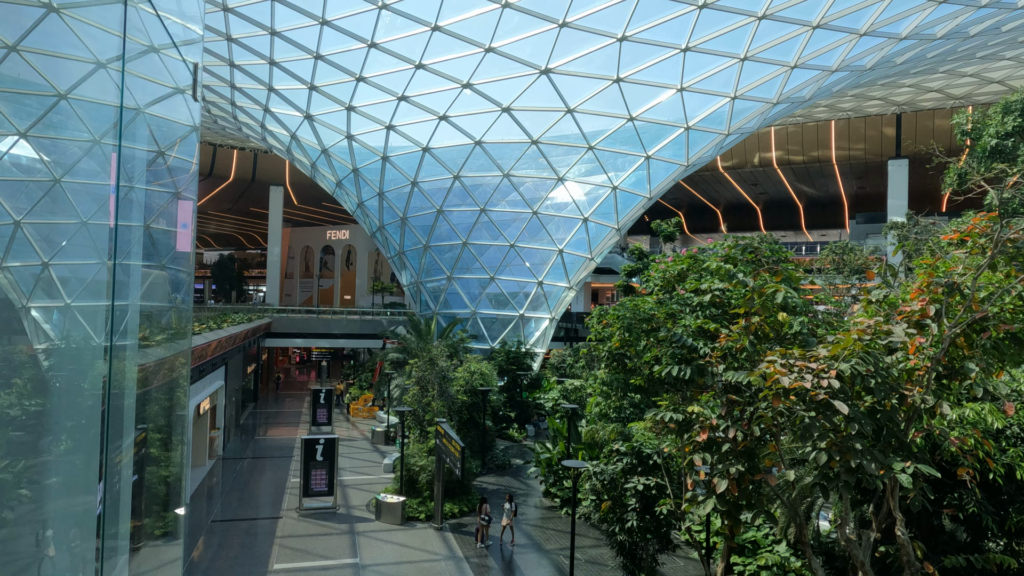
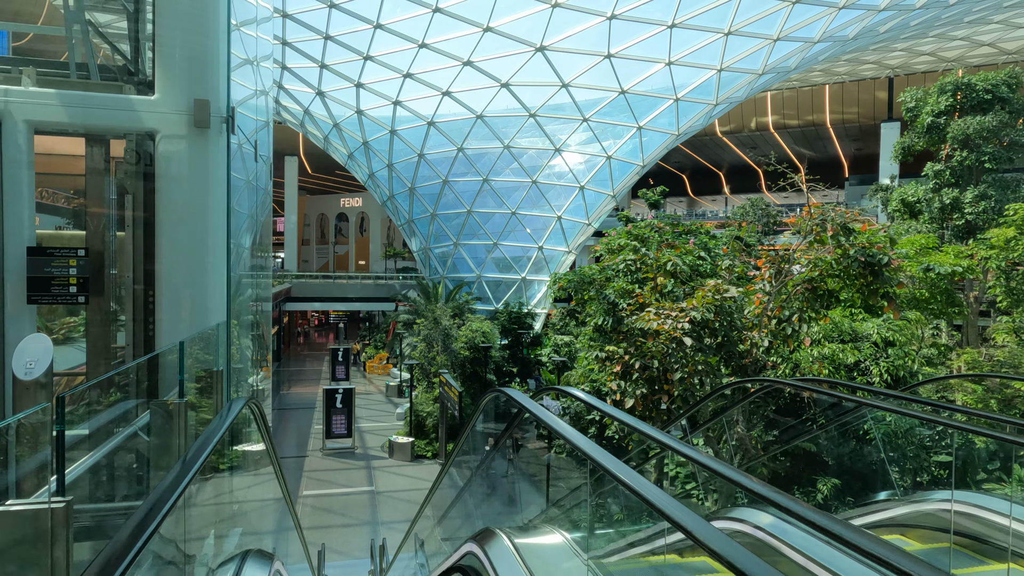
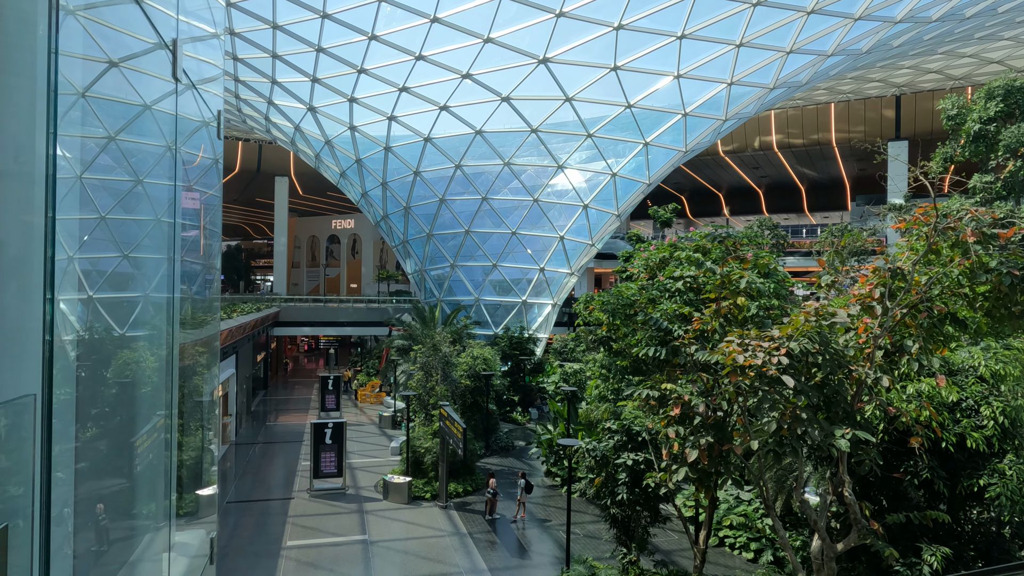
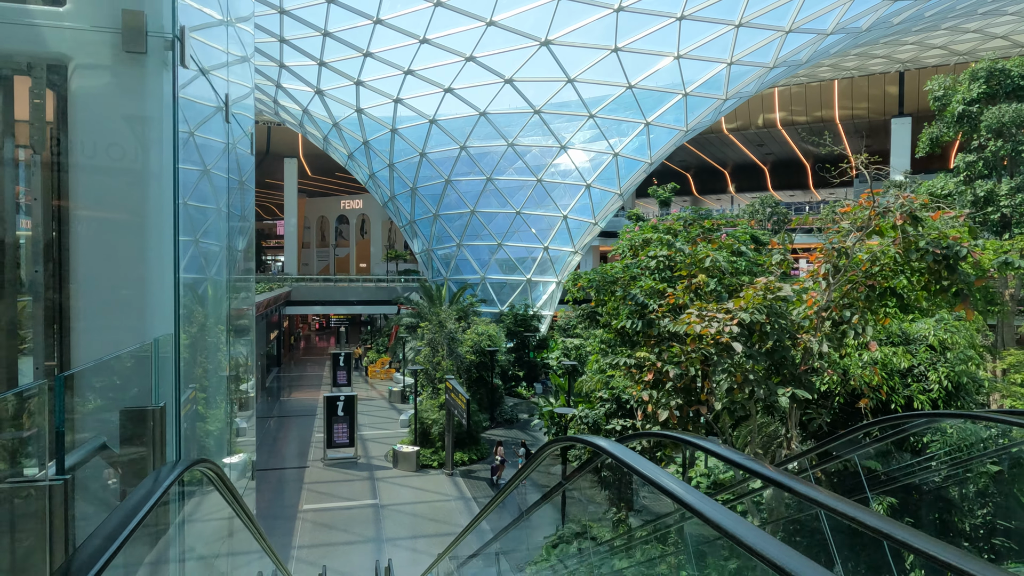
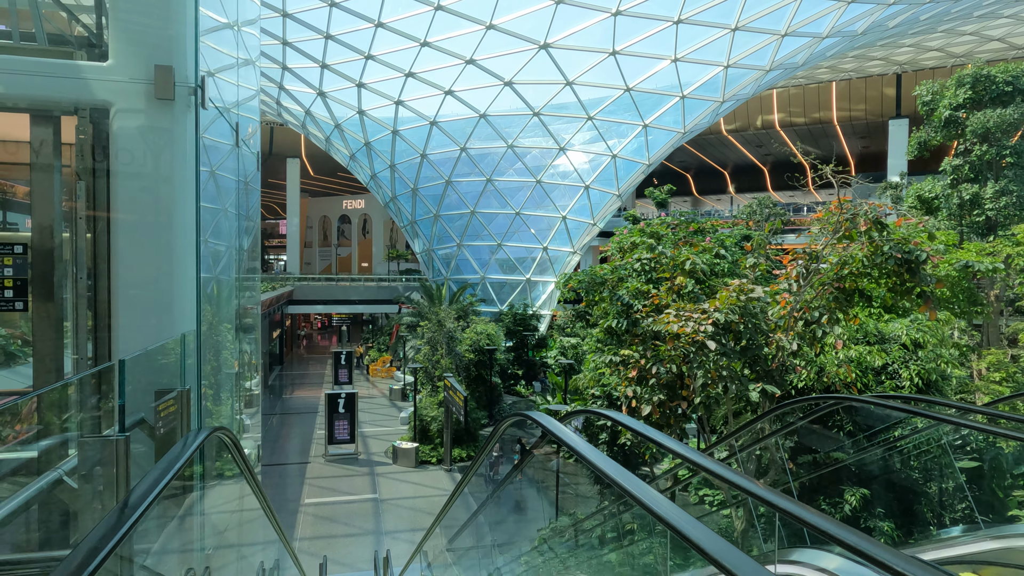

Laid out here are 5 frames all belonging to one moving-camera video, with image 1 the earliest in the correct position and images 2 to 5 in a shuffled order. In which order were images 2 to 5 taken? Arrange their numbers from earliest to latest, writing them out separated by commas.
3, 4, 5, 2
